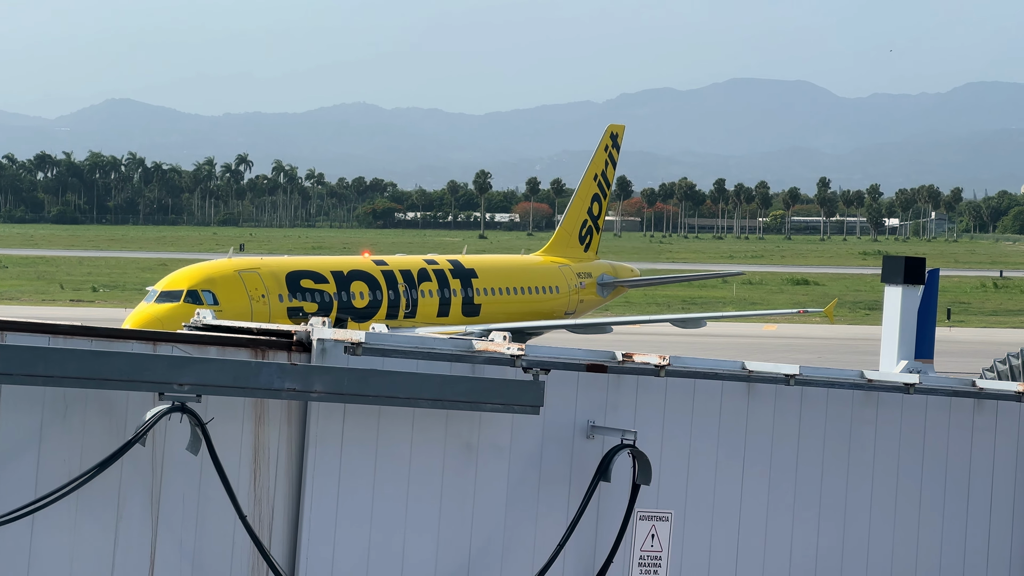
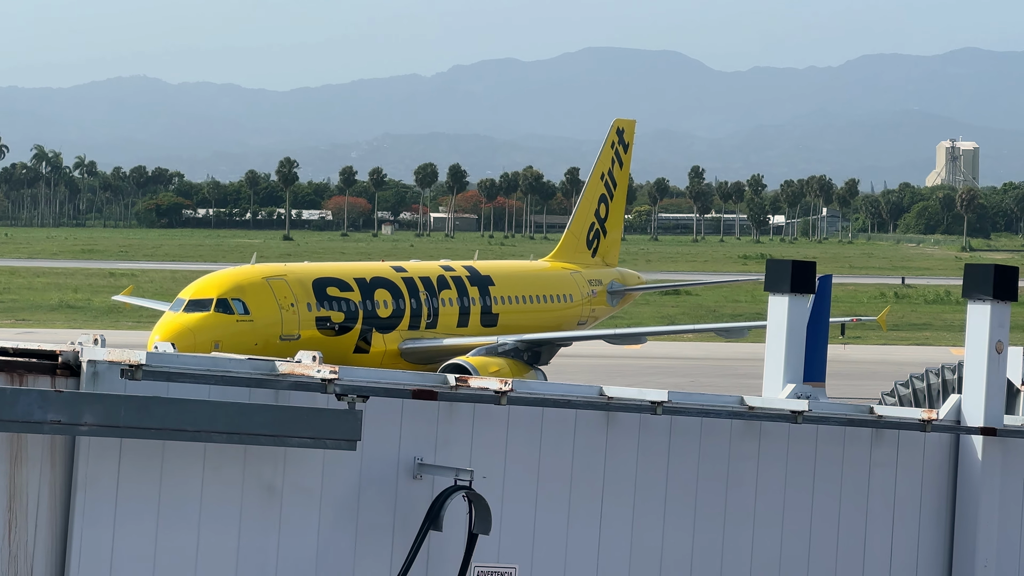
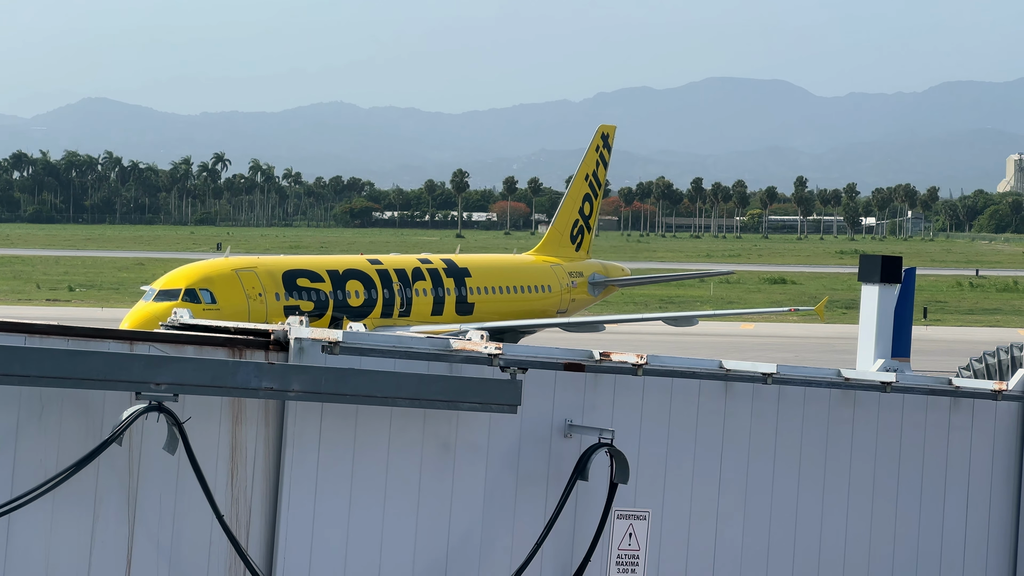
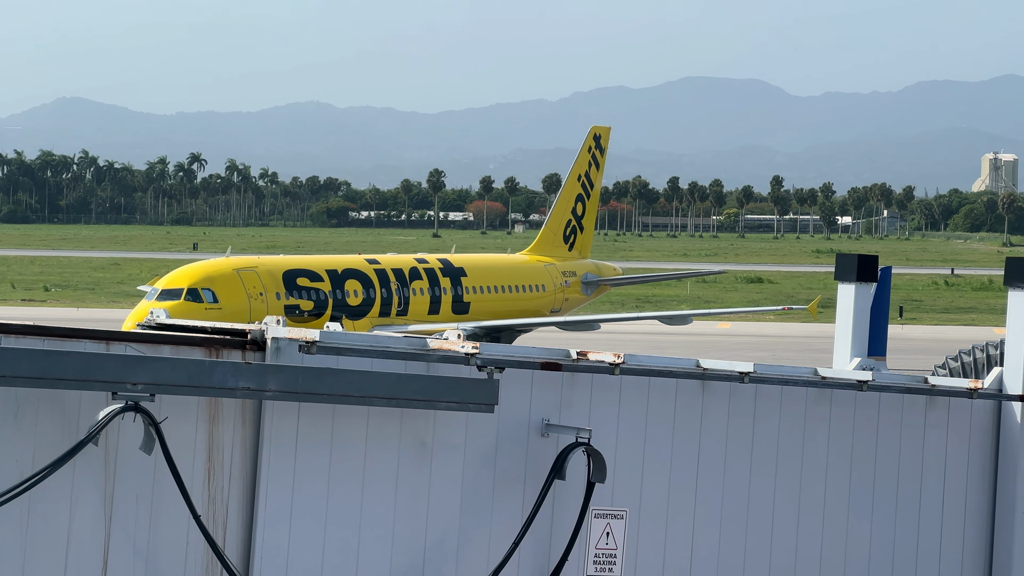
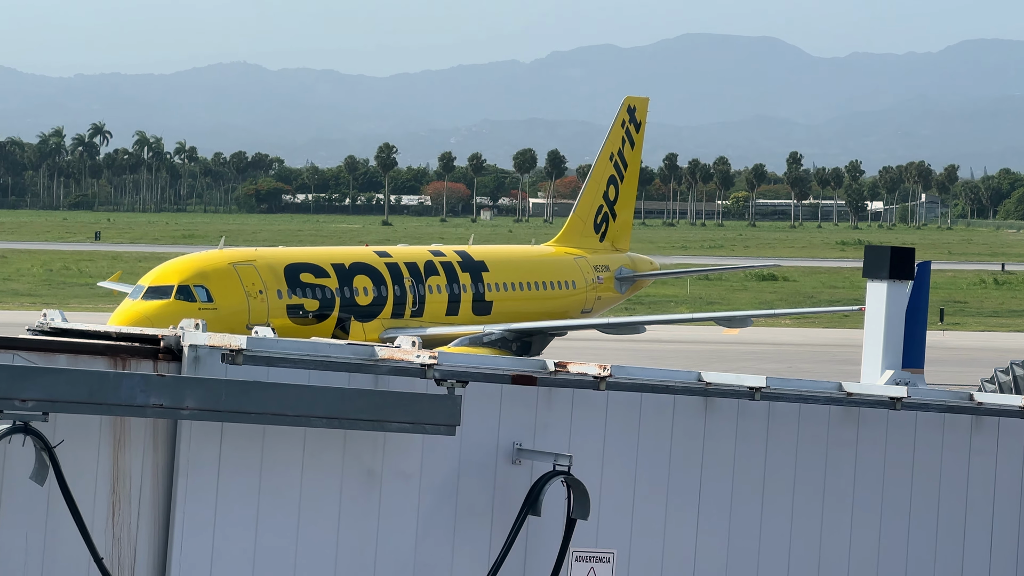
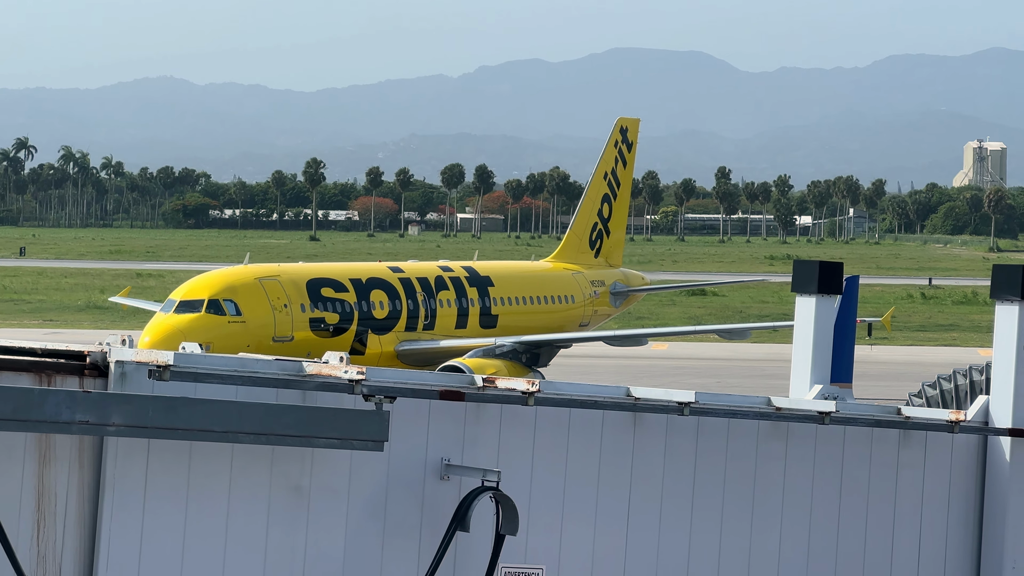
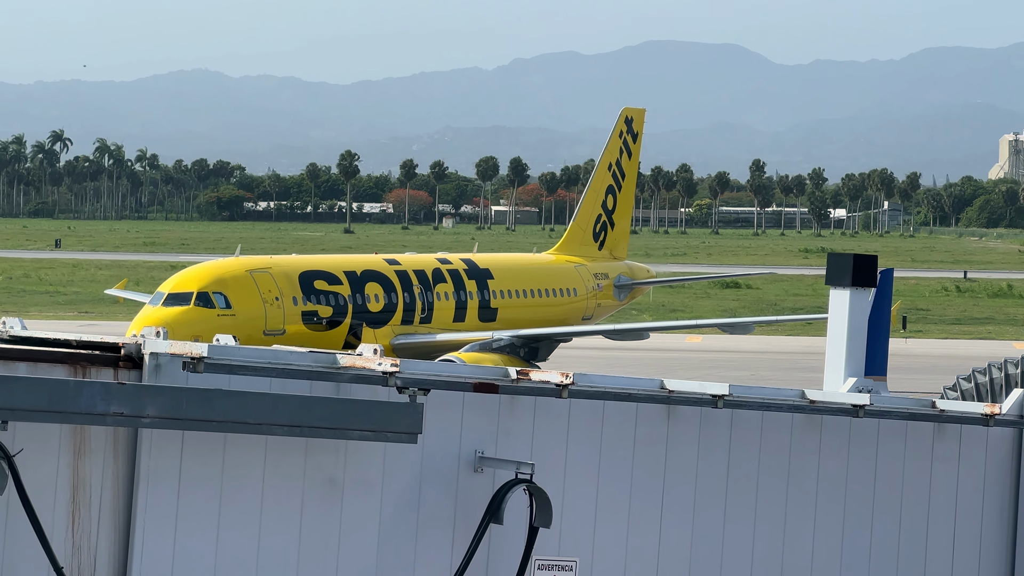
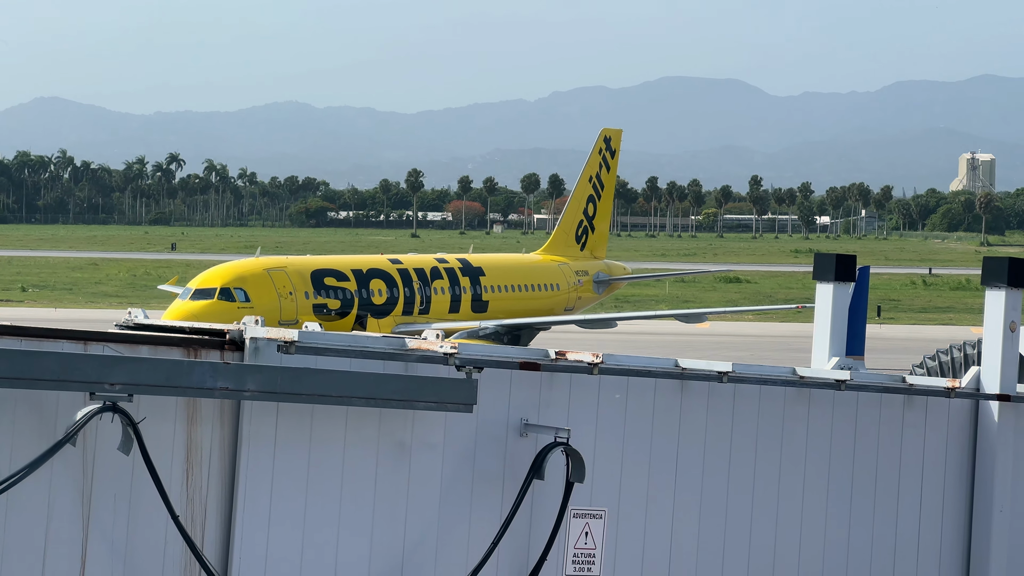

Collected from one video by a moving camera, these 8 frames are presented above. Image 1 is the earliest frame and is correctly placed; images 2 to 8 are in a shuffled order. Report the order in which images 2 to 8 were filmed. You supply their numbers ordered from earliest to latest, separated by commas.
3, 4, 8, 5, 7, 6, 2
